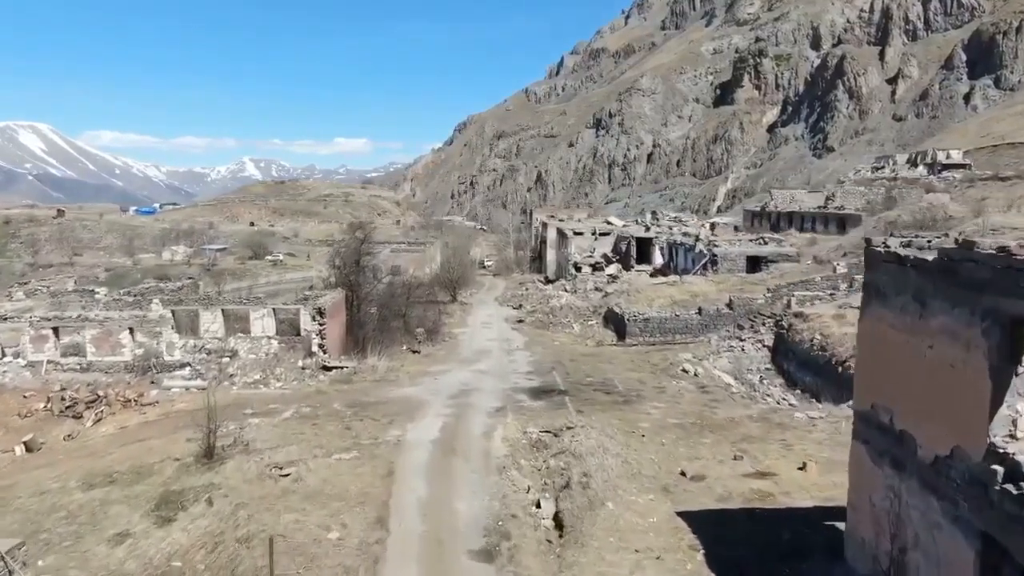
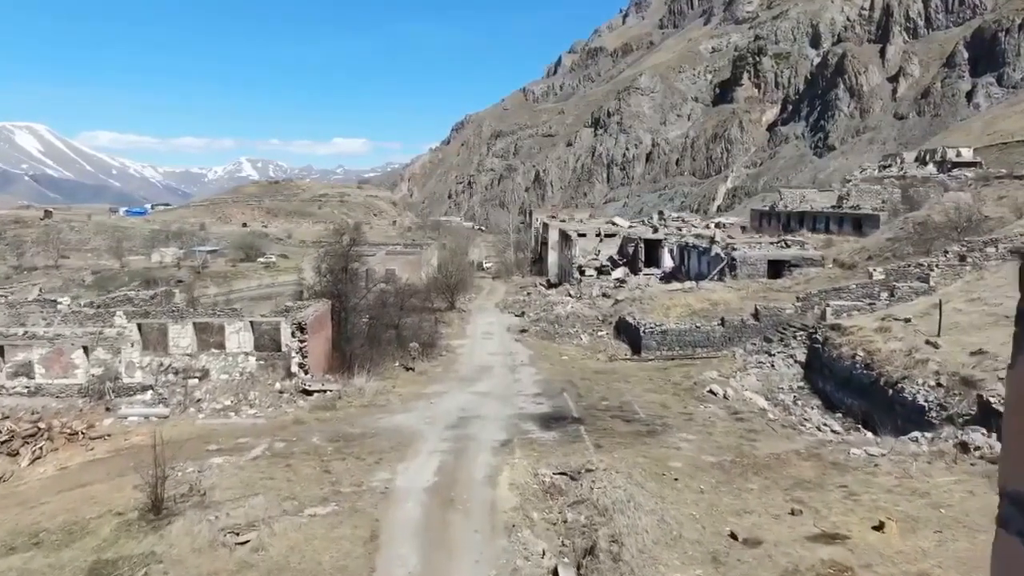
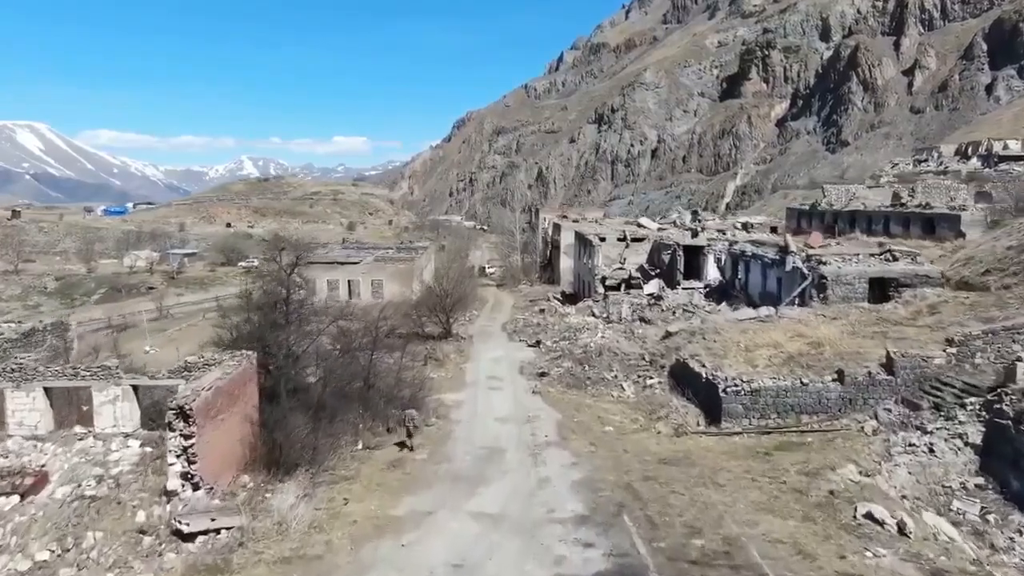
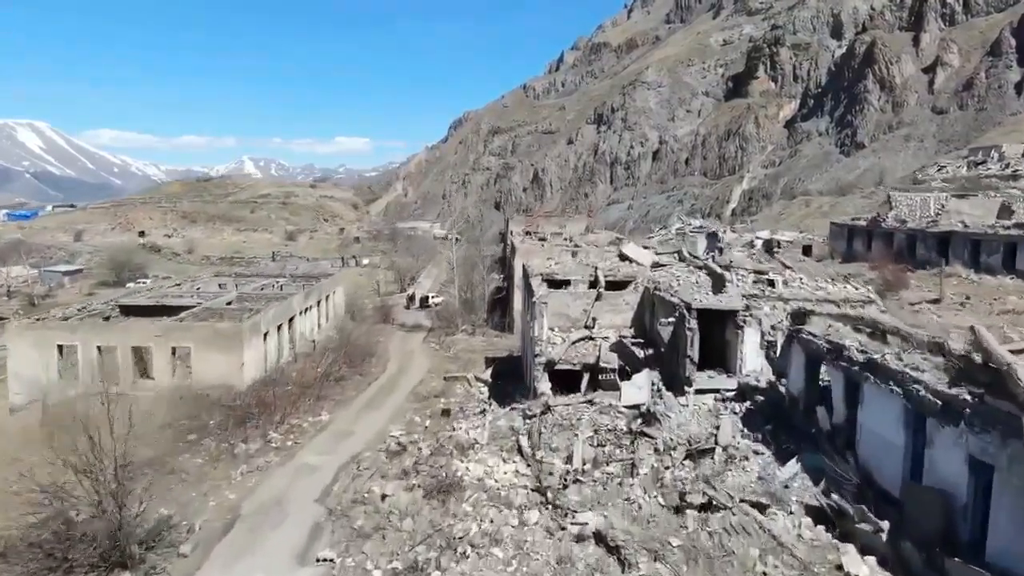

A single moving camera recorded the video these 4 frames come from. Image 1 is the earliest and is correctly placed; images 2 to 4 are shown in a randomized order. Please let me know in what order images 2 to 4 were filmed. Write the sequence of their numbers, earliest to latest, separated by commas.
2, 3, 4
